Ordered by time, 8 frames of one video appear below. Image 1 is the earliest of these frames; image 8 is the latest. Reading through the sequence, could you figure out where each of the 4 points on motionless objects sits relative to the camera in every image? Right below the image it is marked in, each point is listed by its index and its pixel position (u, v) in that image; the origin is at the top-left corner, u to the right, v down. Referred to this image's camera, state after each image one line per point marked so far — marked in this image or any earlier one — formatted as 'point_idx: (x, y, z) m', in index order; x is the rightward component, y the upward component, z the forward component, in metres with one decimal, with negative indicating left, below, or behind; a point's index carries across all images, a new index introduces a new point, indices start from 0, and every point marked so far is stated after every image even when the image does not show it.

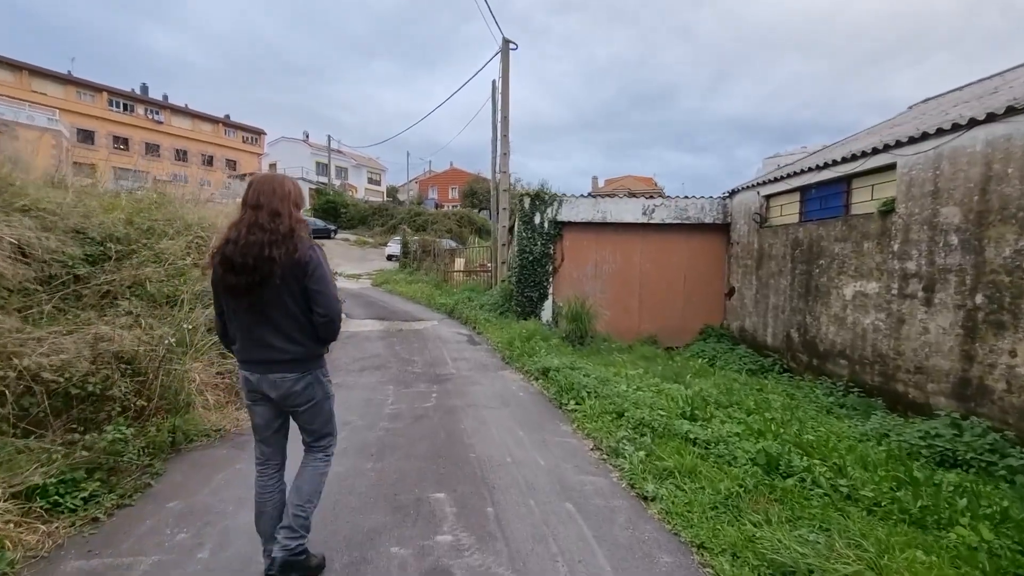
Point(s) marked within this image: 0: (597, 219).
0: (+1.8, +1.5, +10.4) m
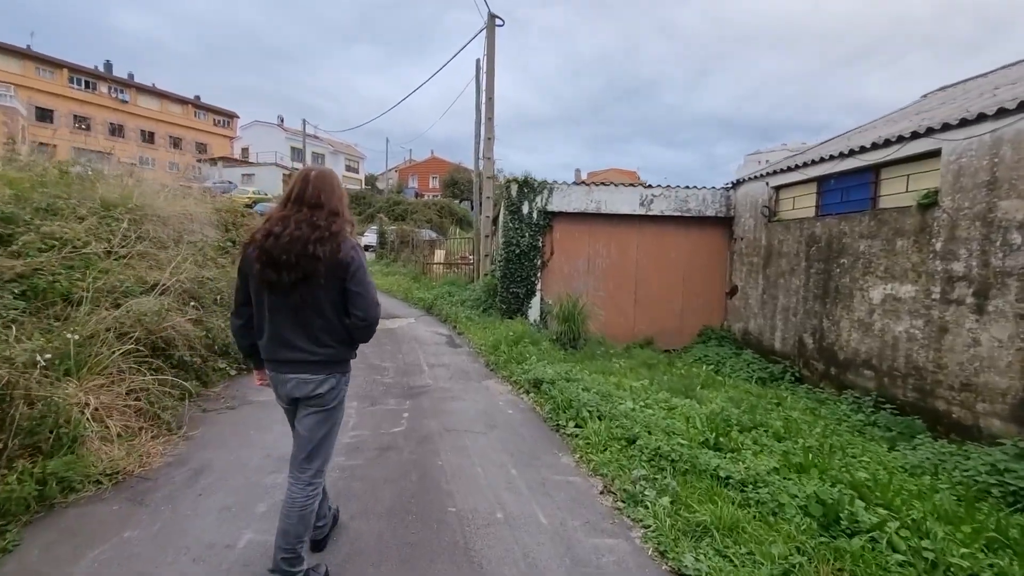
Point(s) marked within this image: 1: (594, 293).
0: (+1.5, +1.5, +9.5) m
1: (+1.6, -0.1, +9.7) m
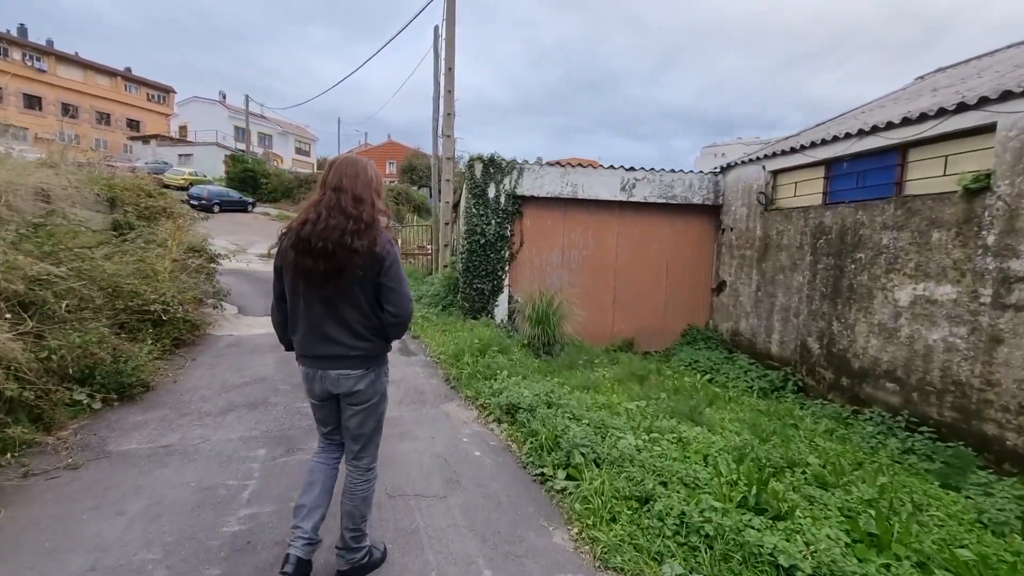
0: (+0.9, +1.6, +8.4) m
1: (+1.0, 0.0, +8.6) m
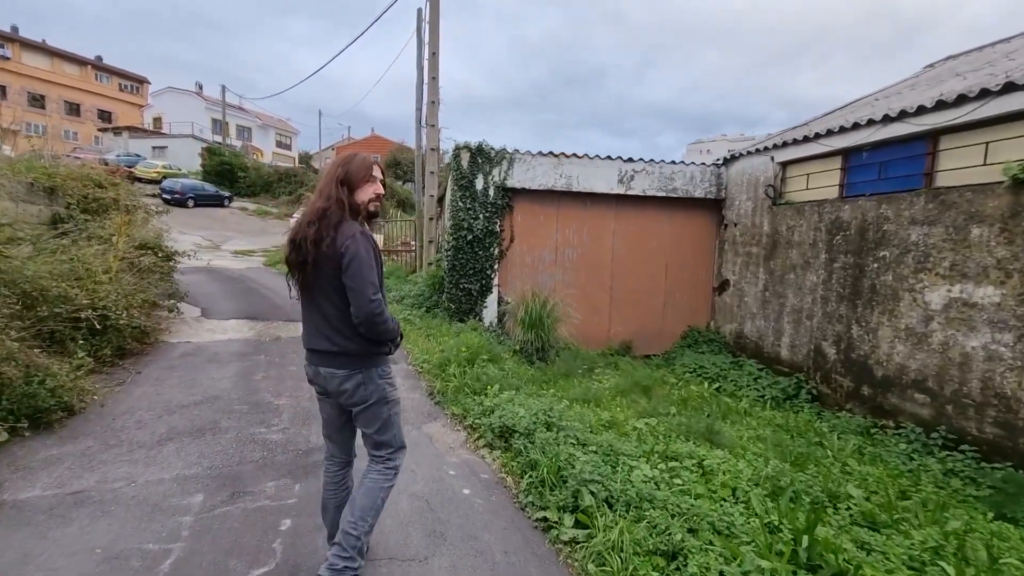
0: (+0.7, +1.6, +7.7) m
1: (+0.8, 0.0, +8.0) m
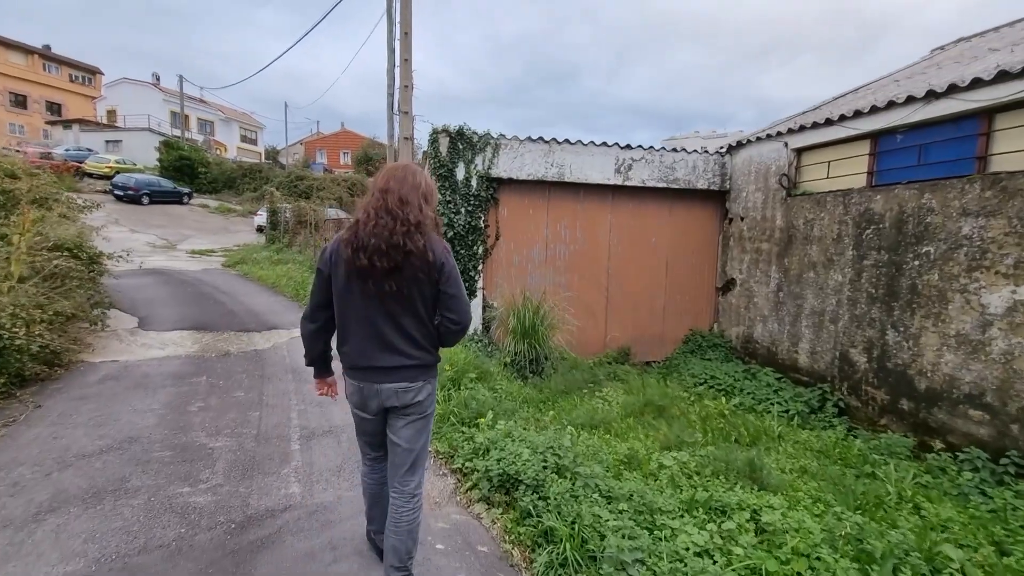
0: (+0.5, +1.6, +6.9) m
1: (+0.6, 0.0, +7.2) m
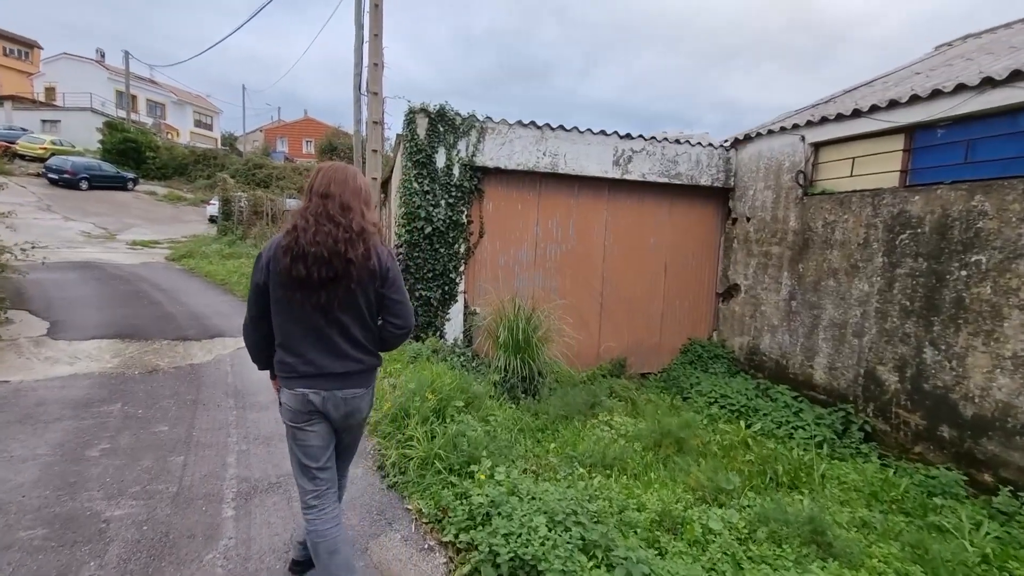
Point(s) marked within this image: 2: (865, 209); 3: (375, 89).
0: (+0.4, +1.5, +6.1) m
1: (+0.4, -0.1, +6.4) m
2: (+3.7, +0.8, +5.2) m
3: (-2.5, +3.6, +8.8) m
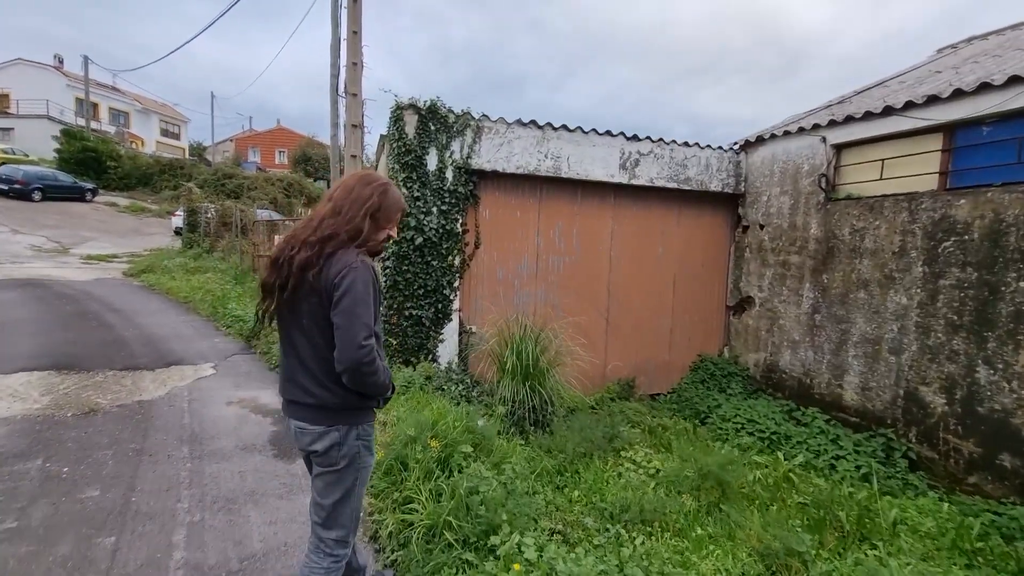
0: (+0.4, +1.3, +5.5) m
1: (+0.4, -0.3, +5.8) m
2: (+3.8, +0.7, +4.7) m
3: (-2.6, +3.3, +8.2) m
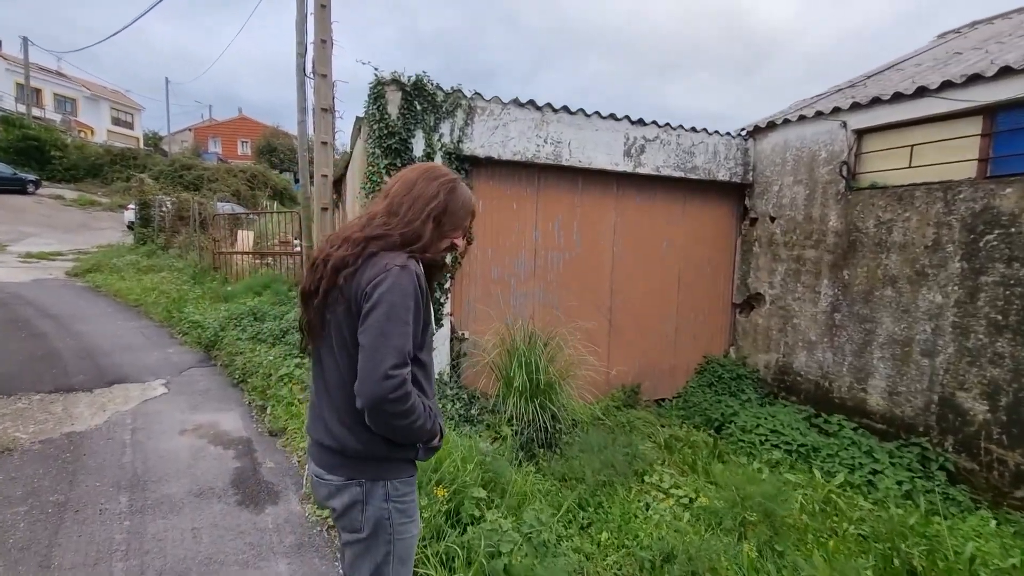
0: (+0.3, +1.3, +5.0) m
1: (+0.4, -0.3, +5.2) m
2: (+3.8, +0.7, +4.4) m
3: (-2.9, +3.3, +7.4) m
